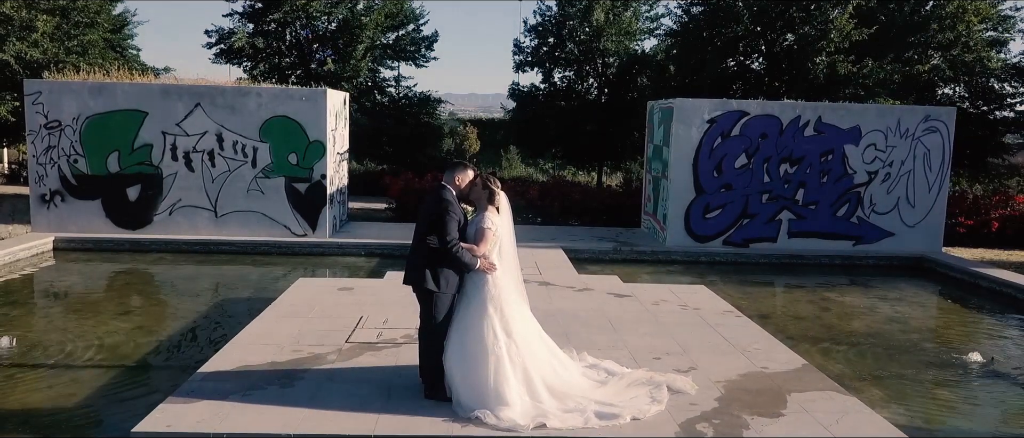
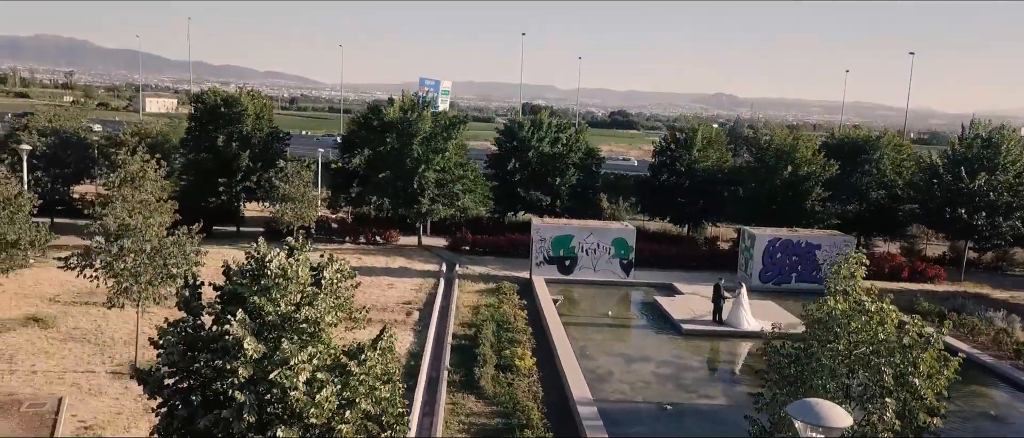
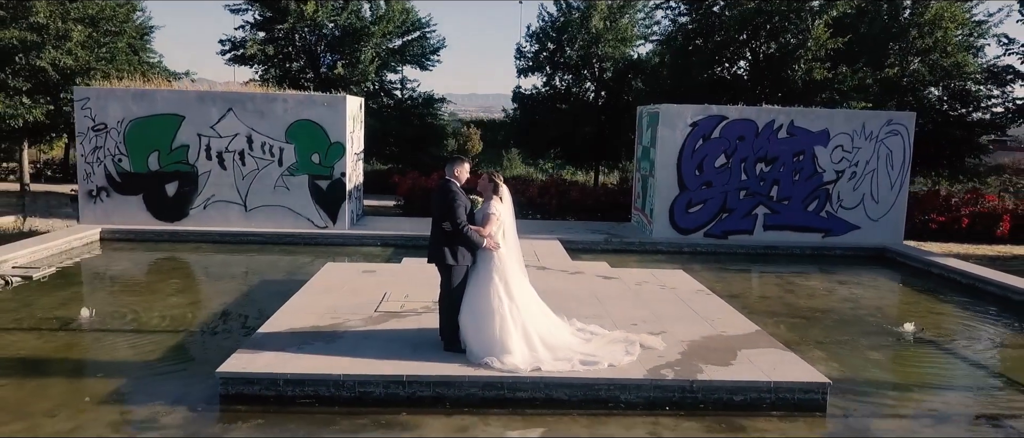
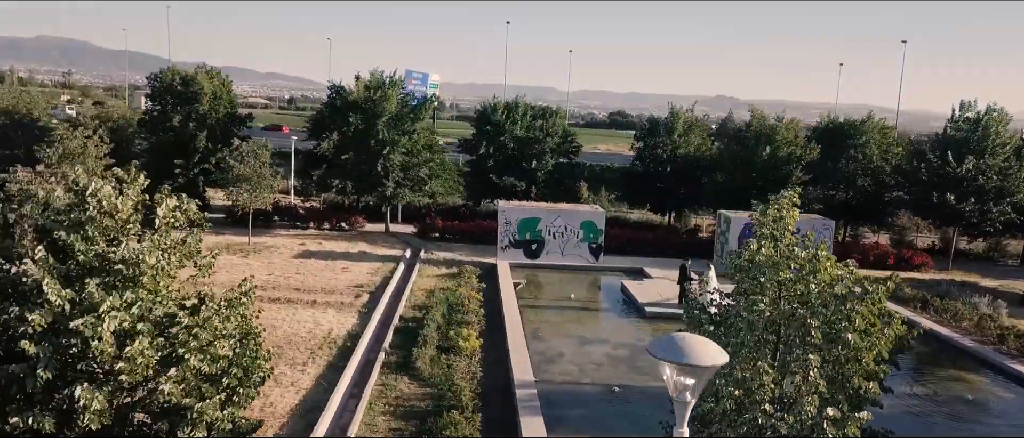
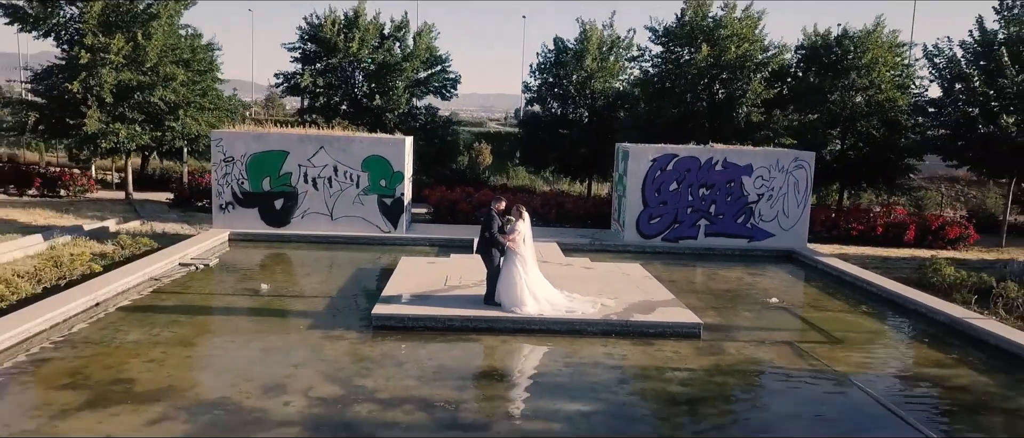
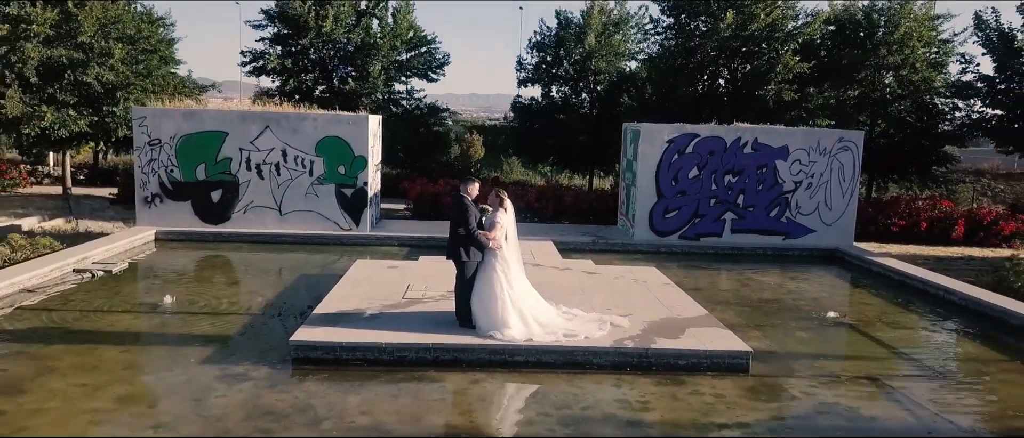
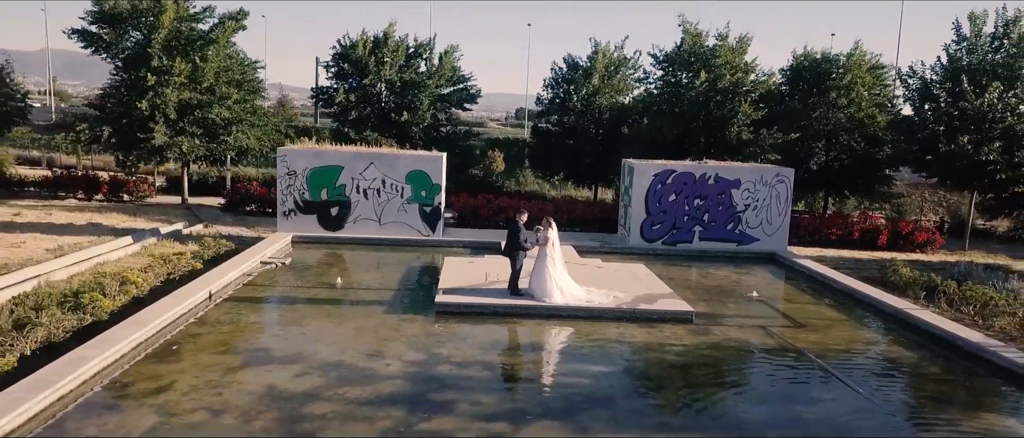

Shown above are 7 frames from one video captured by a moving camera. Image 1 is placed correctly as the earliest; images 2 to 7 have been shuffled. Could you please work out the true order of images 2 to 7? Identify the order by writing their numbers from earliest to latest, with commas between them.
3, 6, 5, 7, 4, 2
